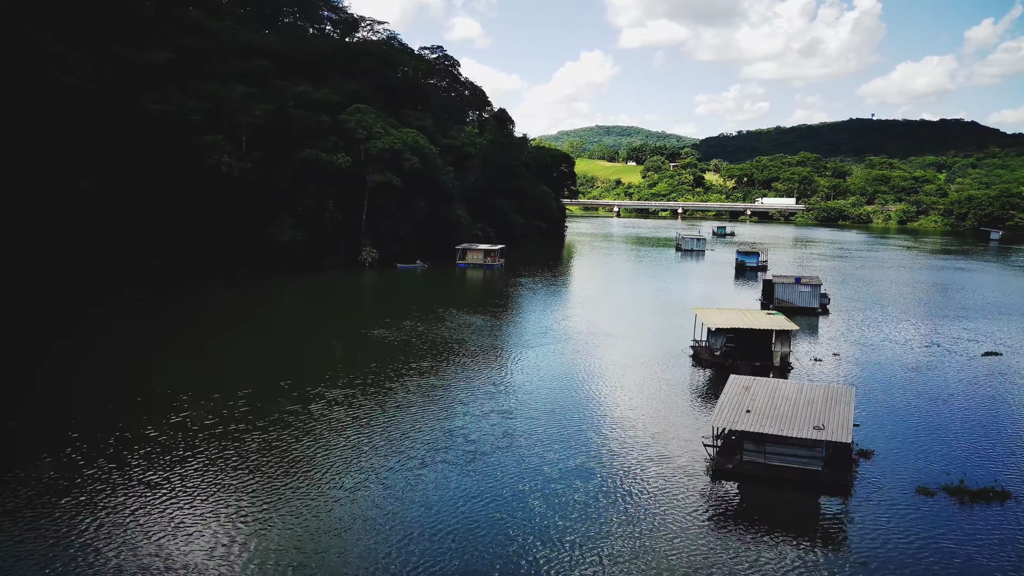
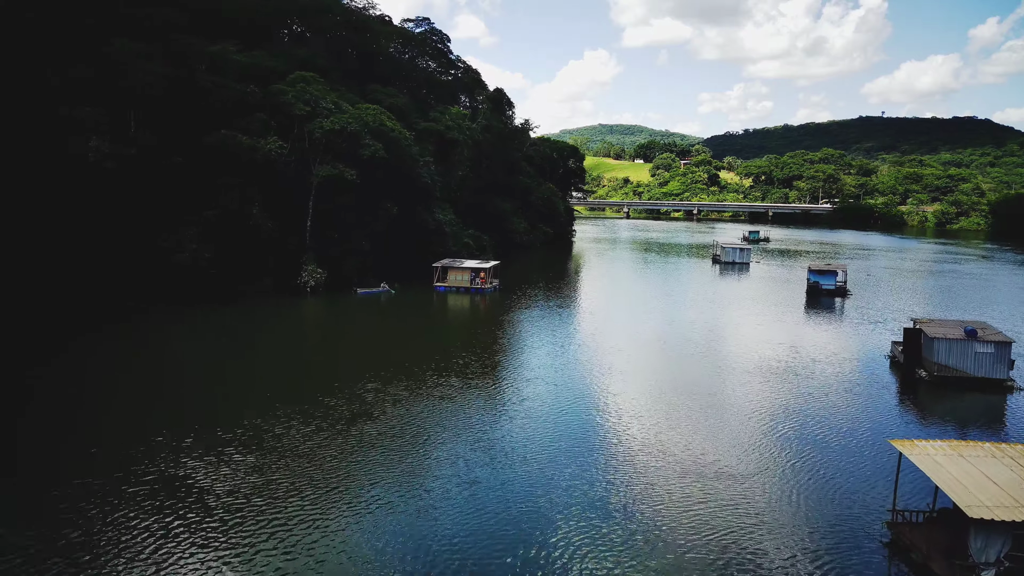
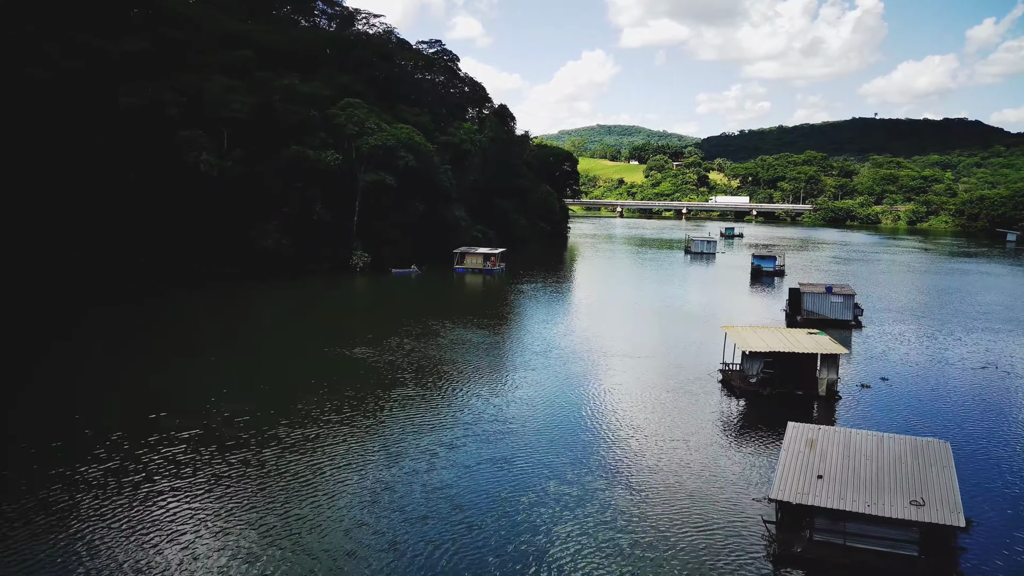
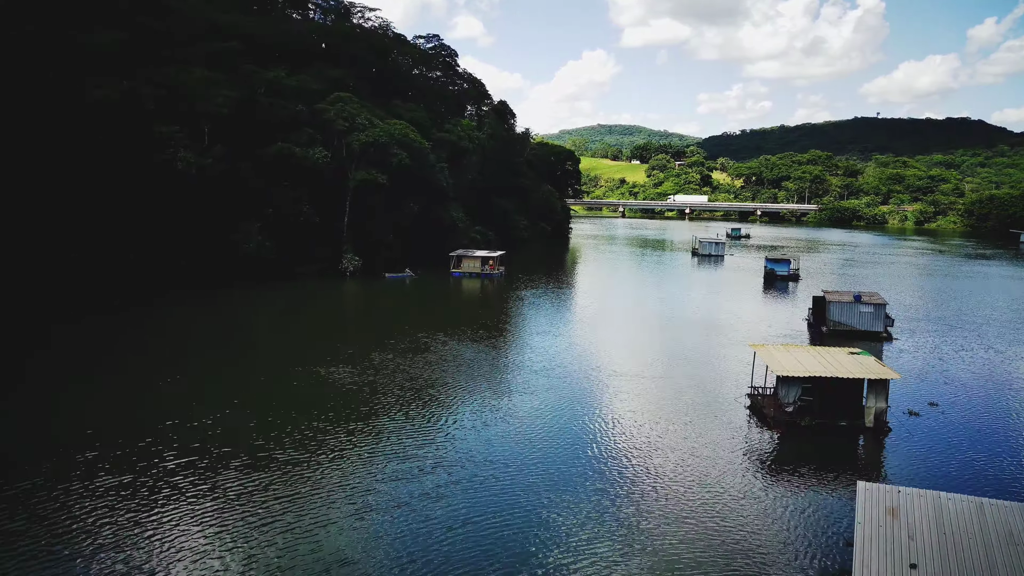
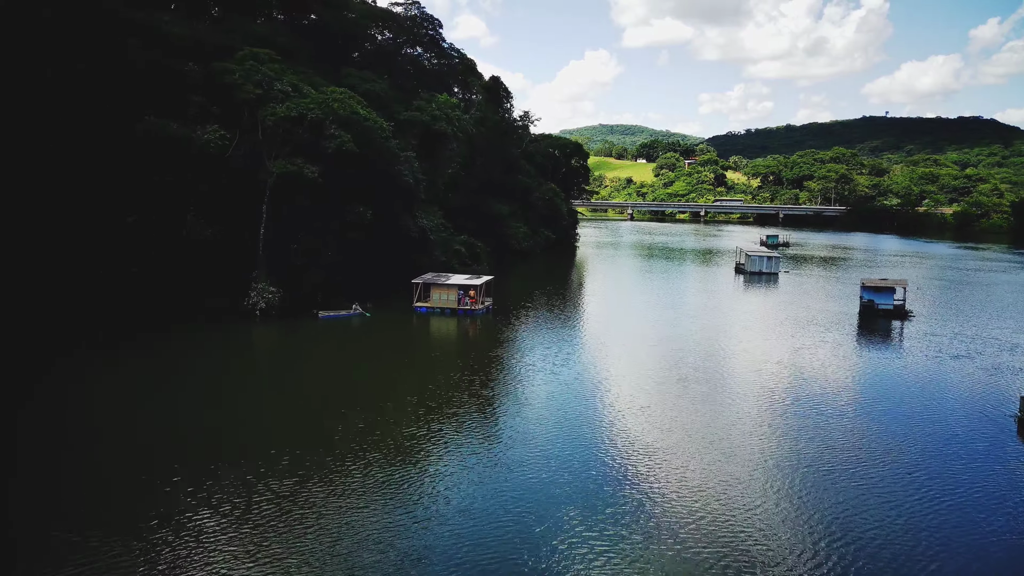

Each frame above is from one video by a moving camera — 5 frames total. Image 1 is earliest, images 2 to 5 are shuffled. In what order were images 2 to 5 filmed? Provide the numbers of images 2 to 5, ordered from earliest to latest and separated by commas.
3, 4, 2, 5
